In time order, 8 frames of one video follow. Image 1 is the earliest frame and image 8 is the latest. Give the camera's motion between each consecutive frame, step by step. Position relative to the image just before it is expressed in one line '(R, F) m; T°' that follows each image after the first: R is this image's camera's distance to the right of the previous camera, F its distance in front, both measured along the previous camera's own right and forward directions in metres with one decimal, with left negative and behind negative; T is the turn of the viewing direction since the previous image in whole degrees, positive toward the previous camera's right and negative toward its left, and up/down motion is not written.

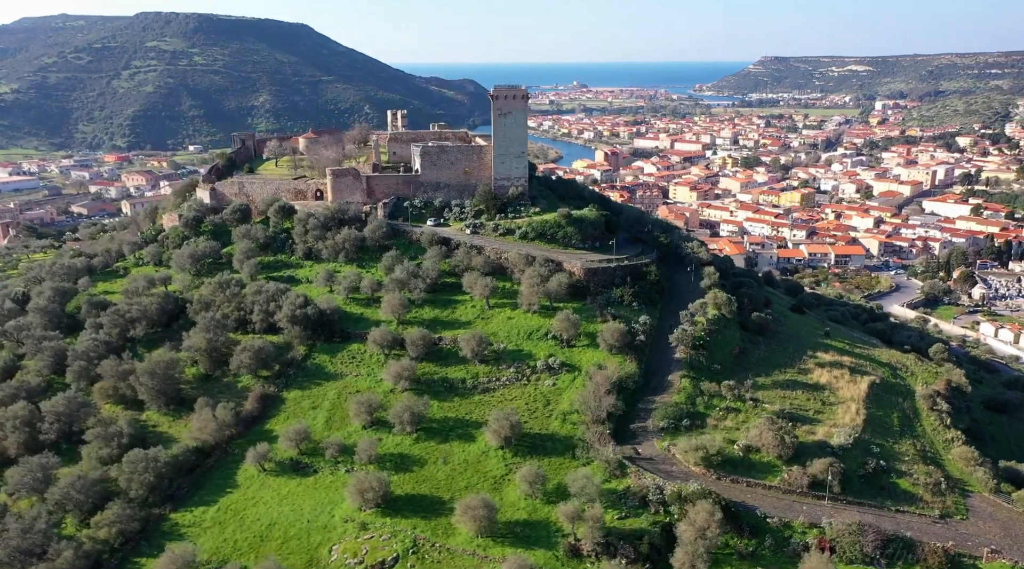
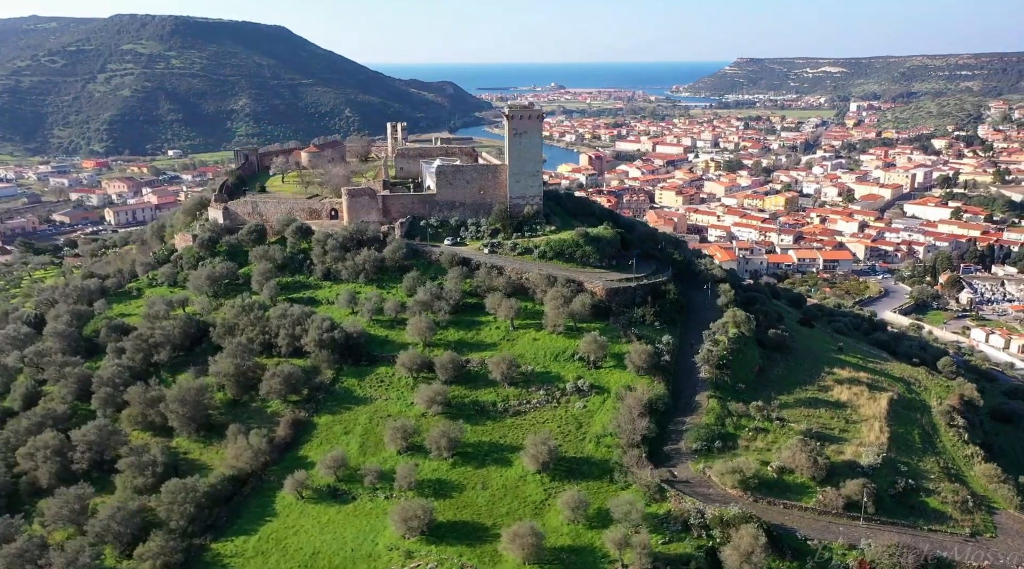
(-1.2, -0.2) m; +2°
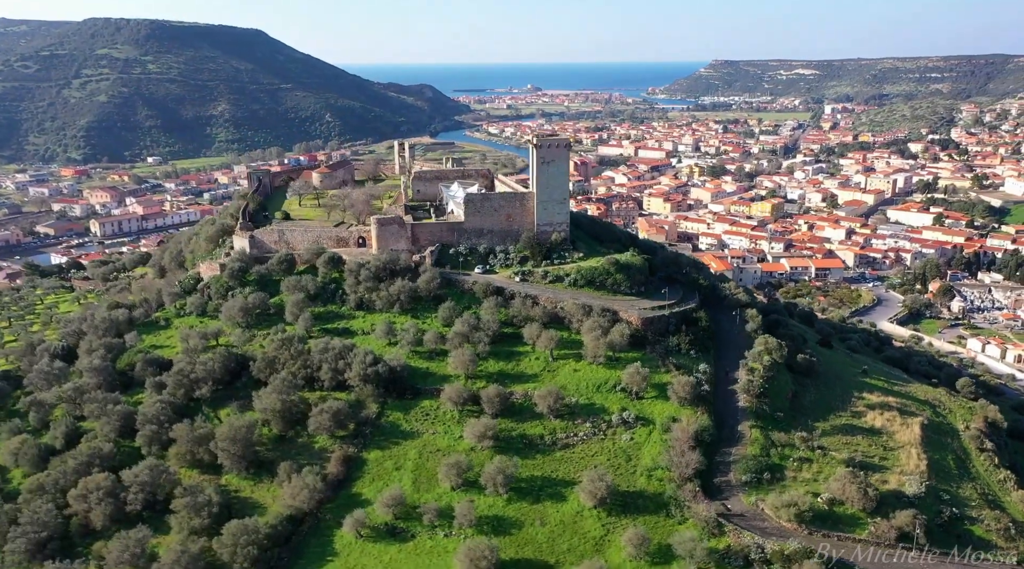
(-1.6, -0.3) m; +2°
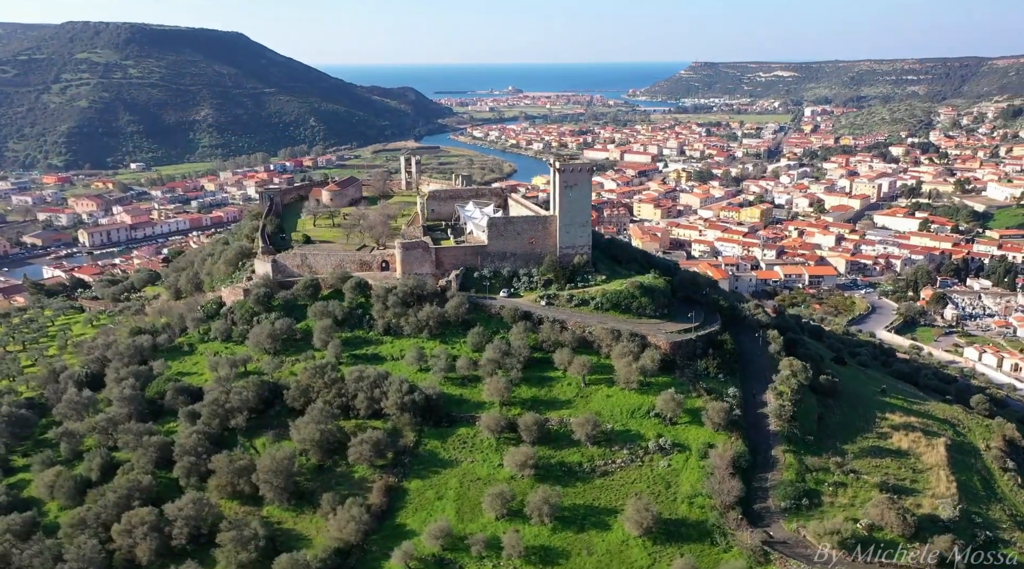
(-1.4, -0.2) m; +1°
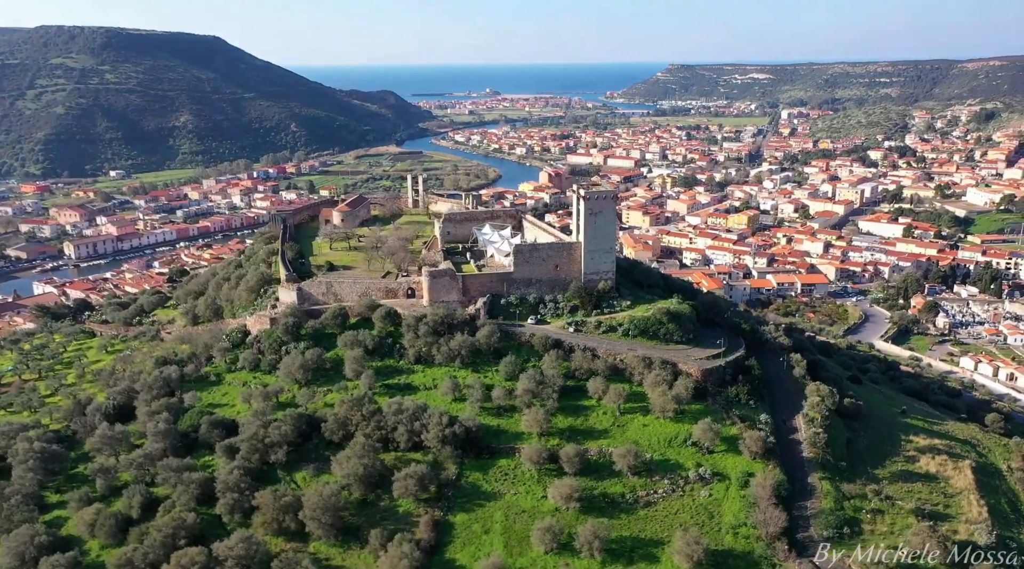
(-1.6, -0.2) m; +2°
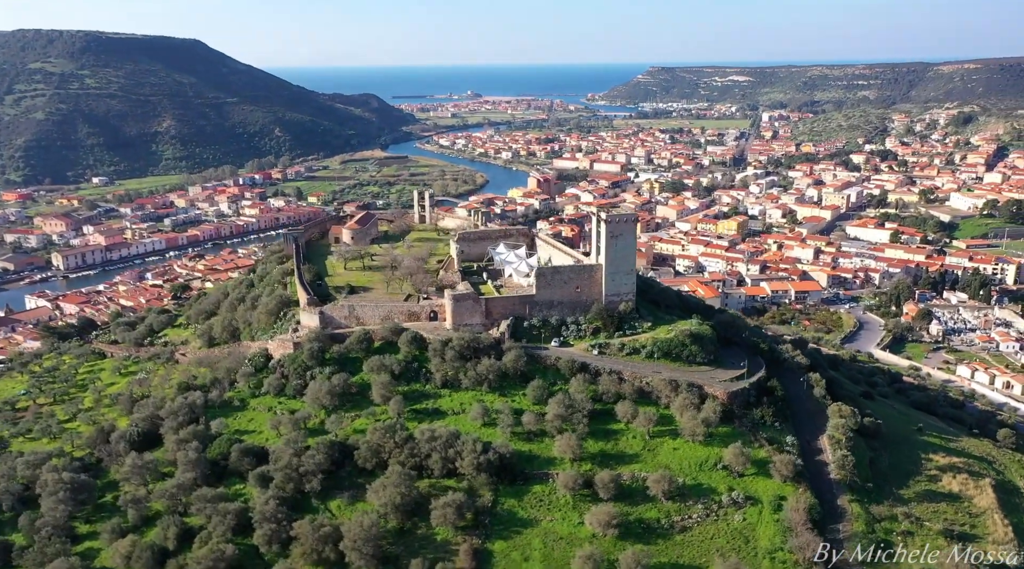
(-1.4, -0.2) m; +1°
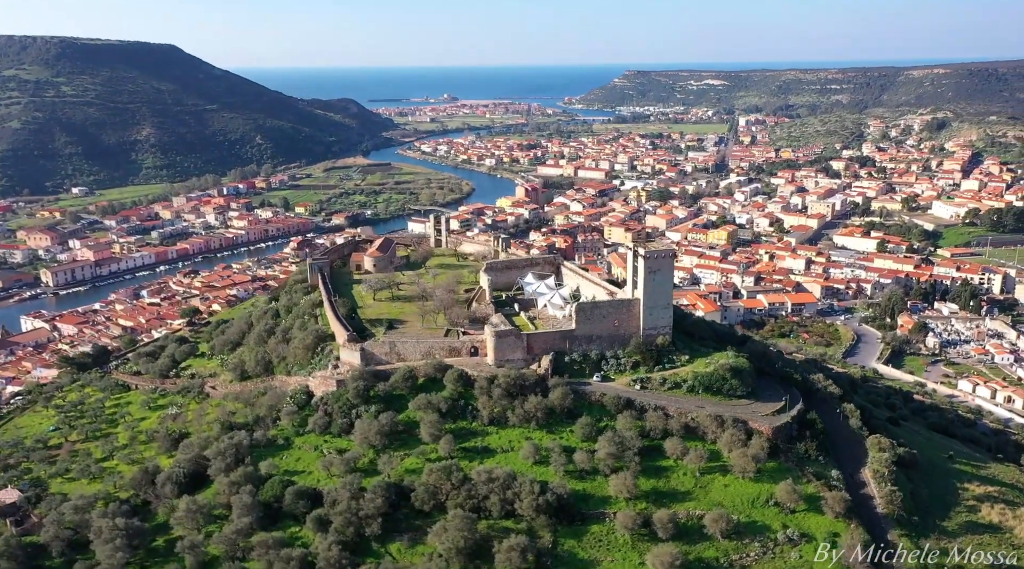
(-2.1, -0.3) m; +2°
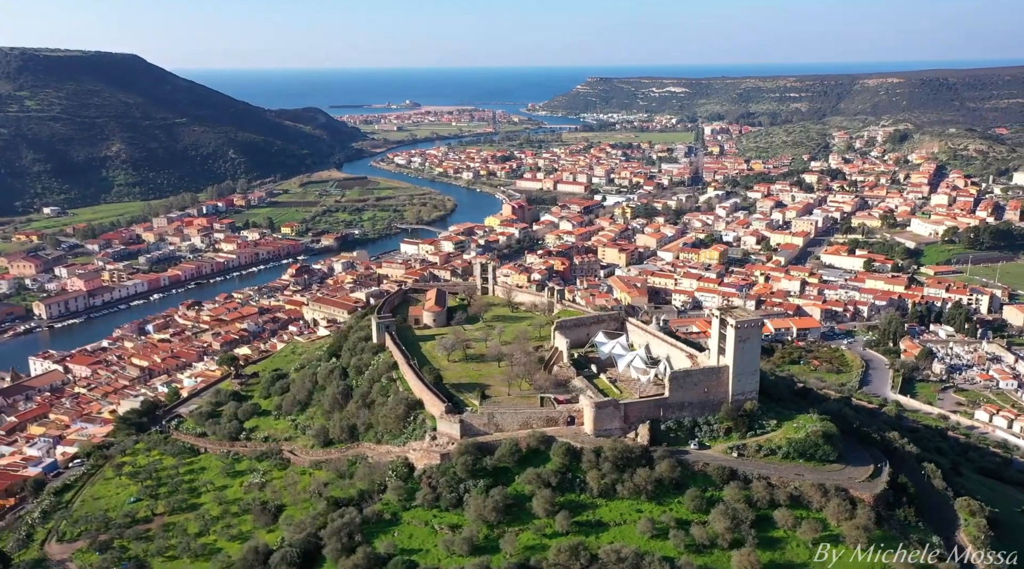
(-4.6, -0.4) m; +3°
